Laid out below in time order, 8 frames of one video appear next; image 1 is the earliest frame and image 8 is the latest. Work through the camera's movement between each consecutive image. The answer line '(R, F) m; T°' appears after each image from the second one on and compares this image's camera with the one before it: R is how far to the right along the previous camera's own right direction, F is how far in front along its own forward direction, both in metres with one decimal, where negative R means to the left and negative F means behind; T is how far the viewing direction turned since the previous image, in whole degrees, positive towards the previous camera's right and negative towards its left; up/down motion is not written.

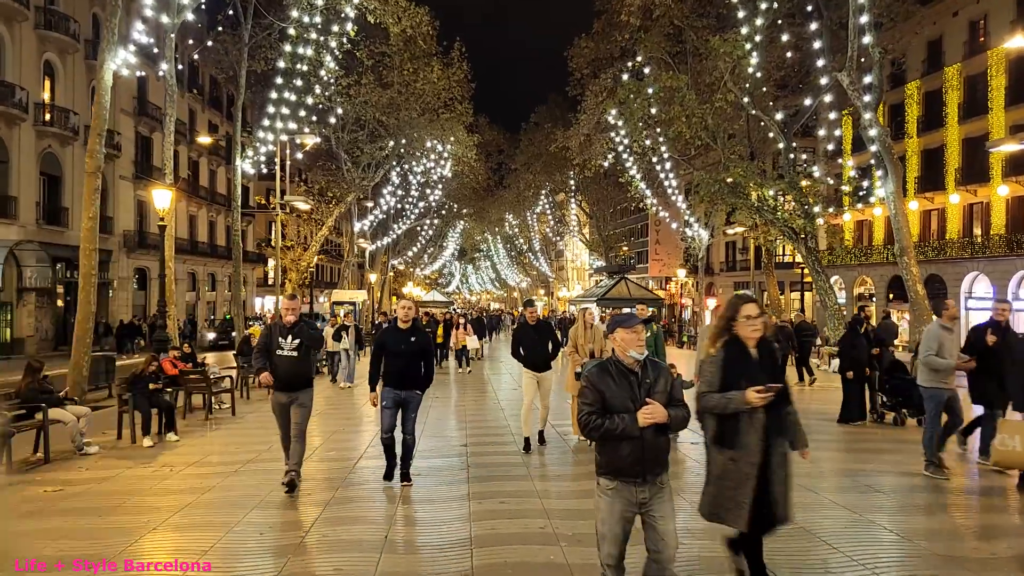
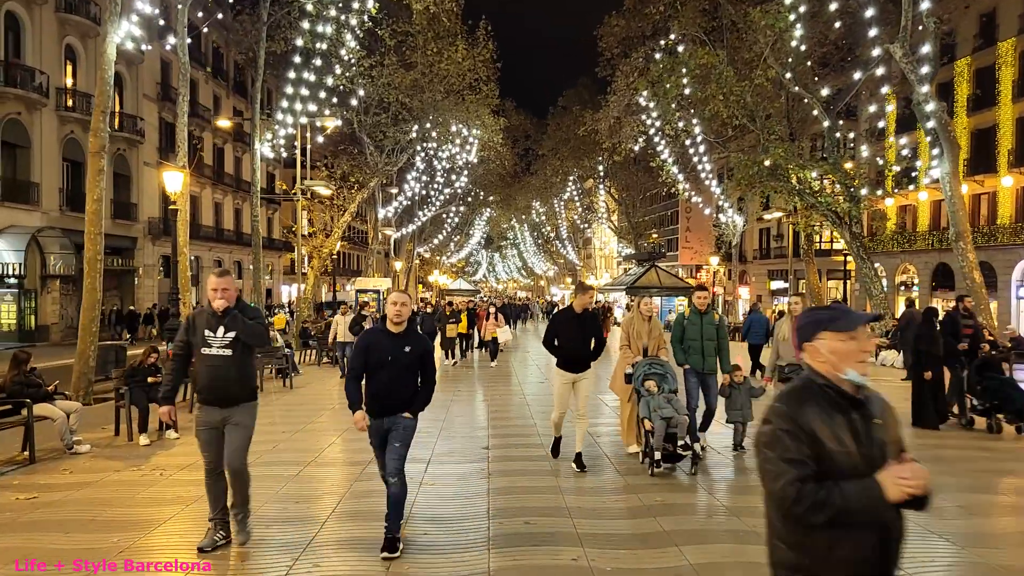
(0.0, +0.8) m; -2°
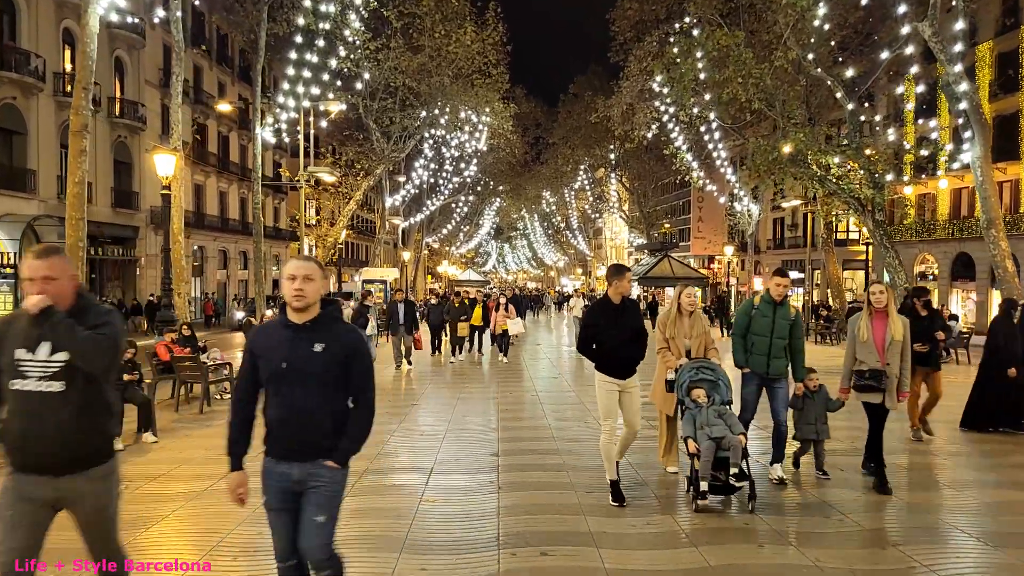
(0.0, +0.8) m; -1°
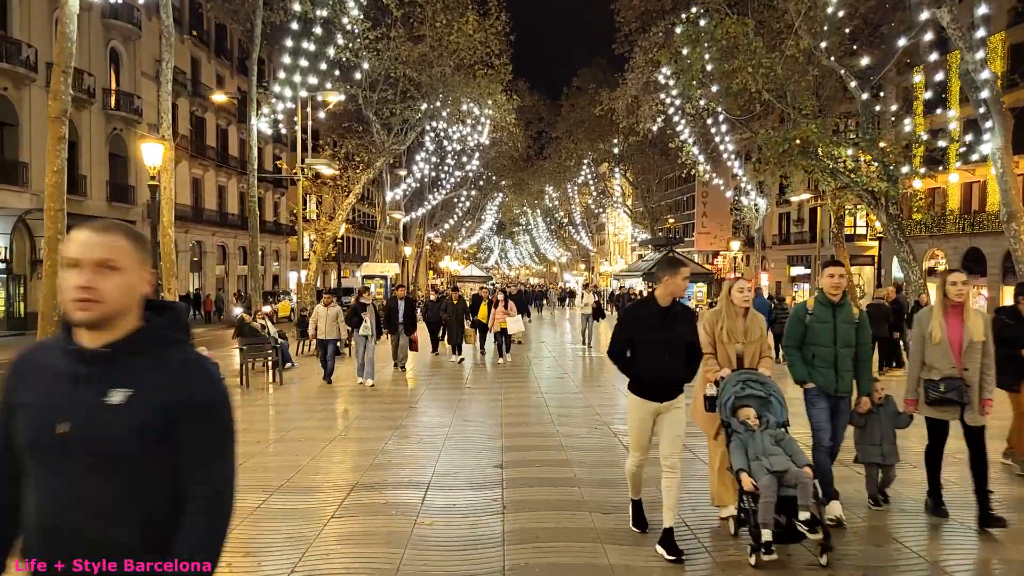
(0.0, +0.6) m; 0°
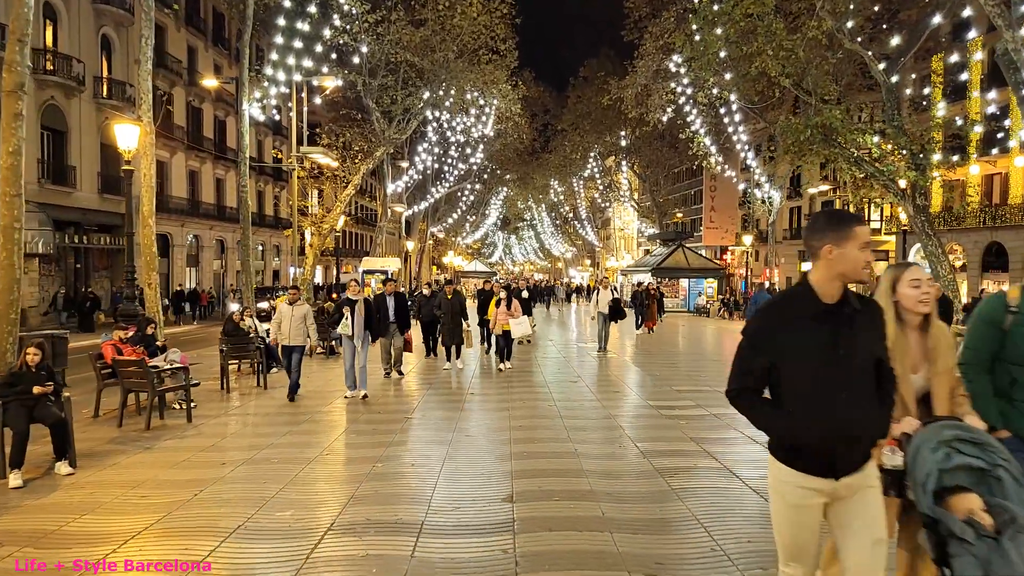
(-0.1, +1.0) m; 0°
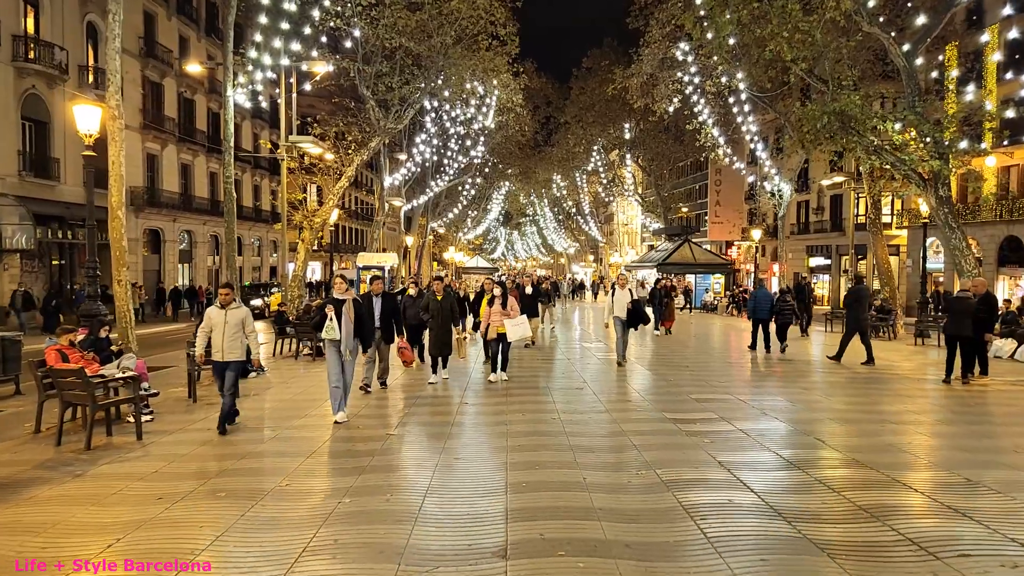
(0.0, +1.0) m; 0°
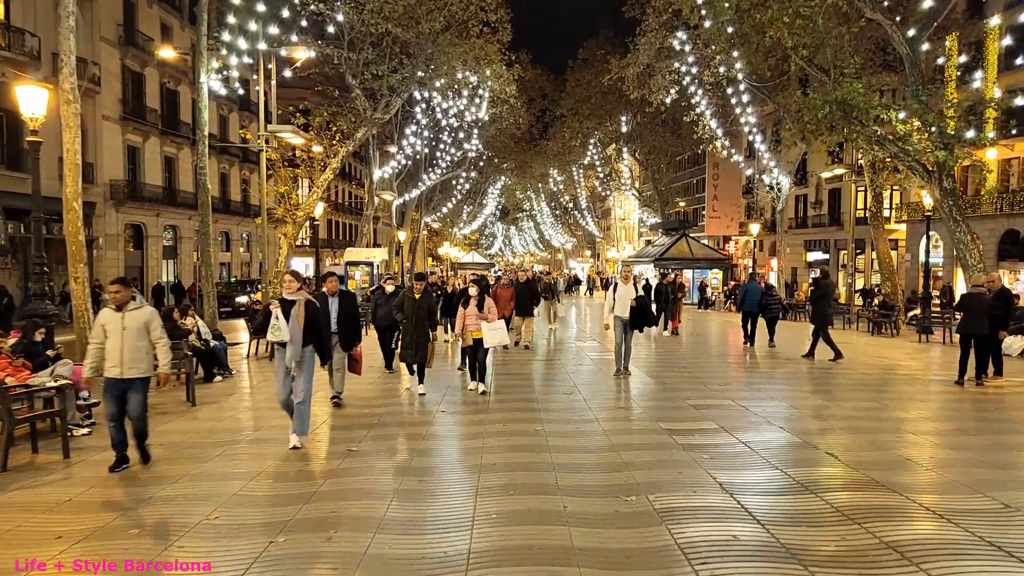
(+0.2, +0.7) m; 0°
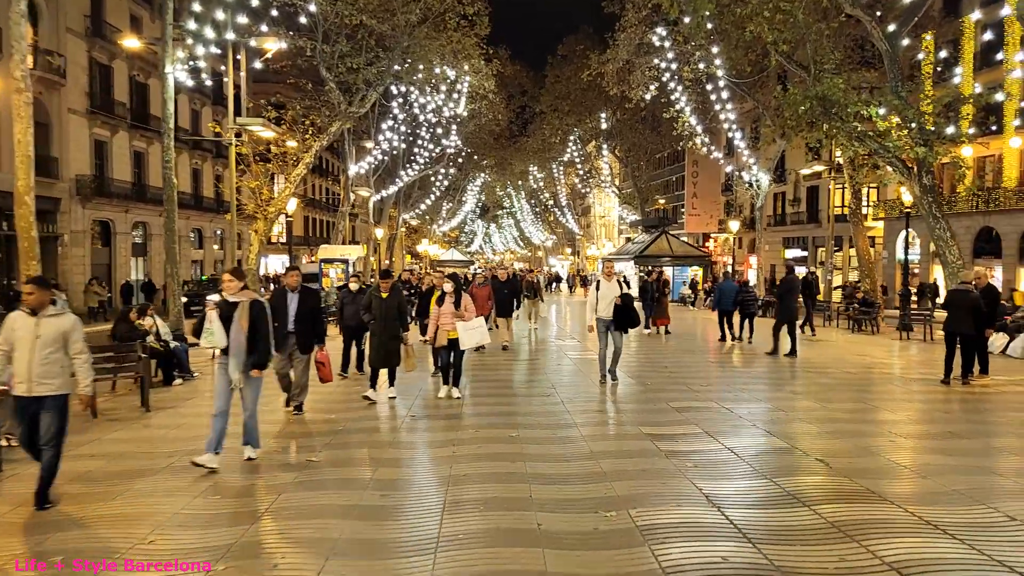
(+0.1, +0.4) m; +2°
